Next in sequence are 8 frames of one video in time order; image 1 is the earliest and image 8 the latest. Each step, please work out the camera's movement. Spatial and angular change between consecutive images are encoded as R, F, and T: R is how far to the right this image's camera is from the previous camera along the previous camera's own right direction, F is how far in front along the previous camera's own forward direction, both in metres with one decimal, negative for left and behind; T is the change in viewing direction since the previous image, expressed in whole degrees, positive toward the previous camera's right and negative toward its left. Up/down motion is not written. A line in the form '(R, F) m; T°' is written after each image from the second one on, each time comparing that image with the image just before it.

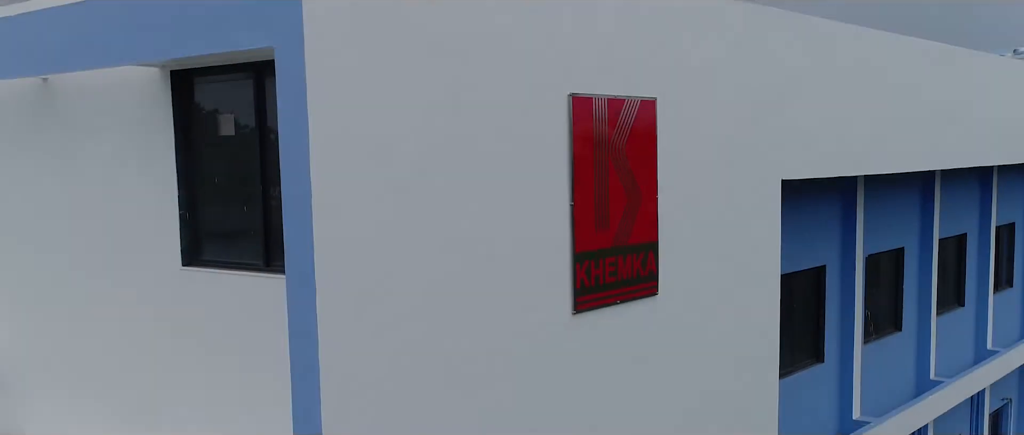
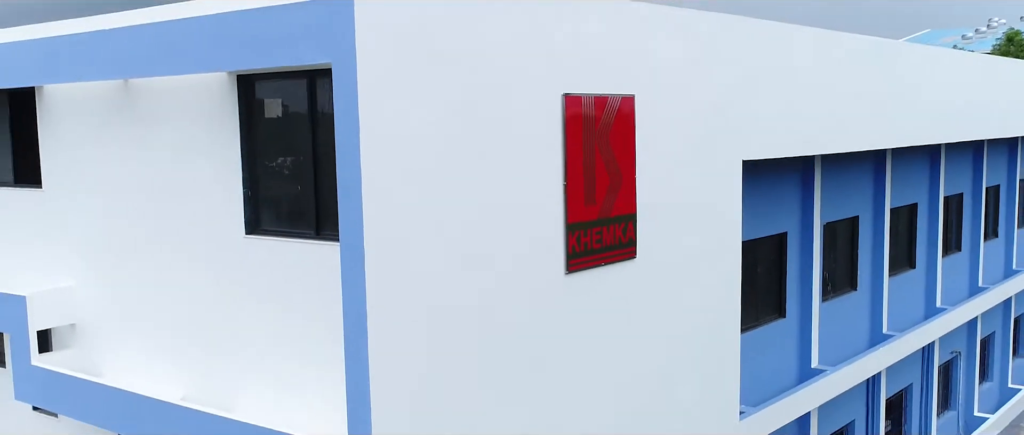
(-0.1, -1.1) m; 0°
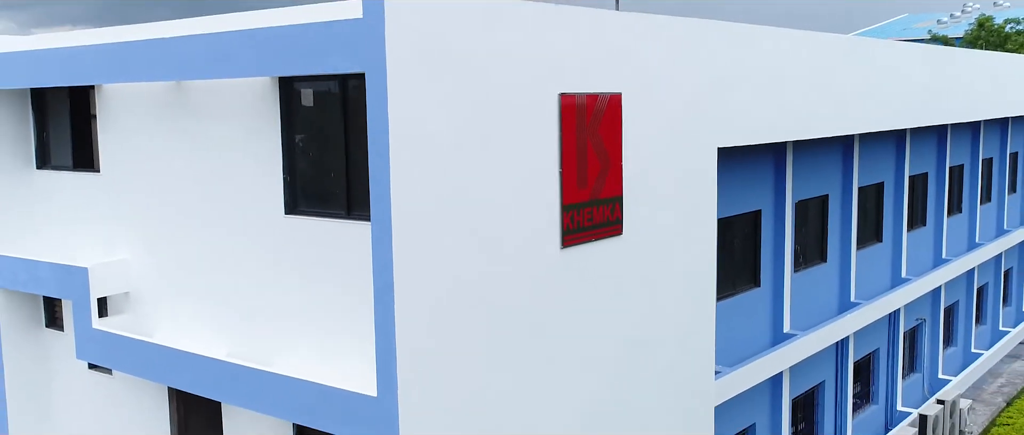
(0.0, -1.0) m; 0°
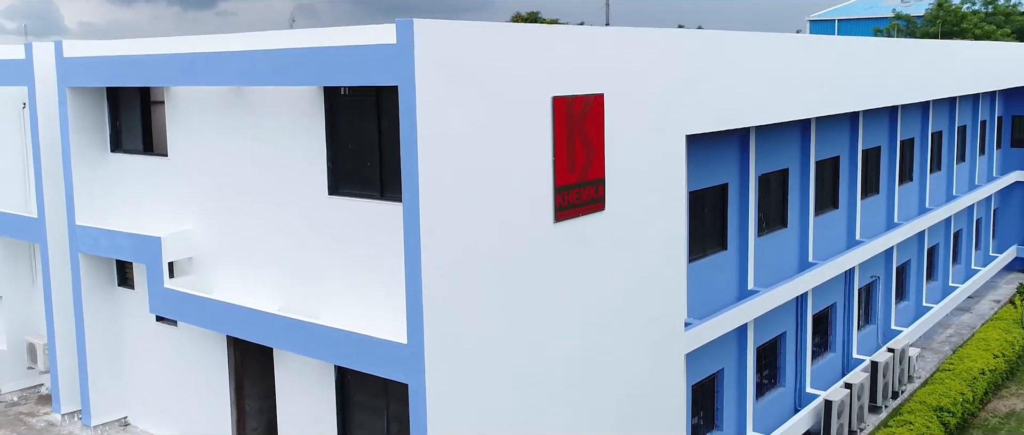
(0.0, -1.7) m; 0°
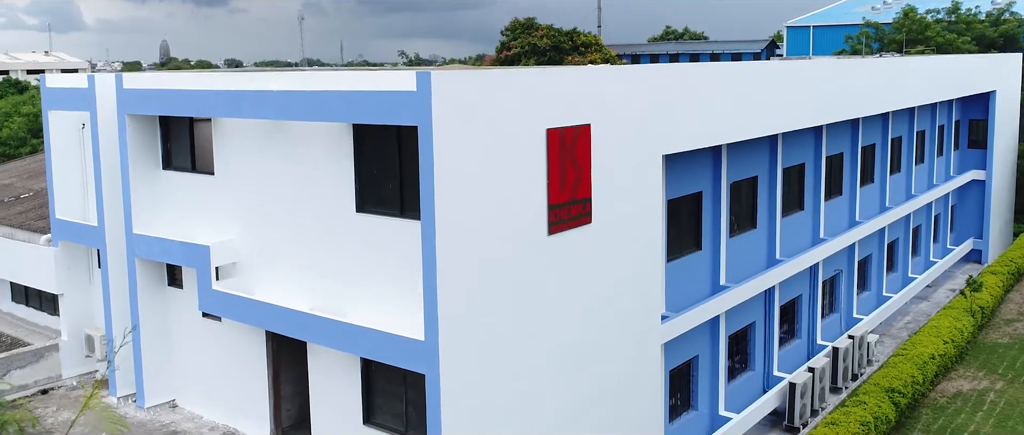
(0.0, -1.6) m; 0°
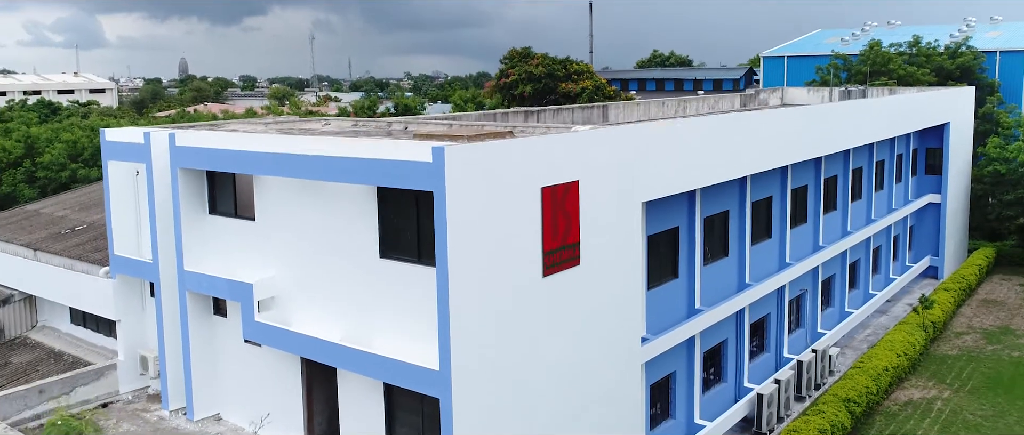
(0.0, -1.9) m; 0°
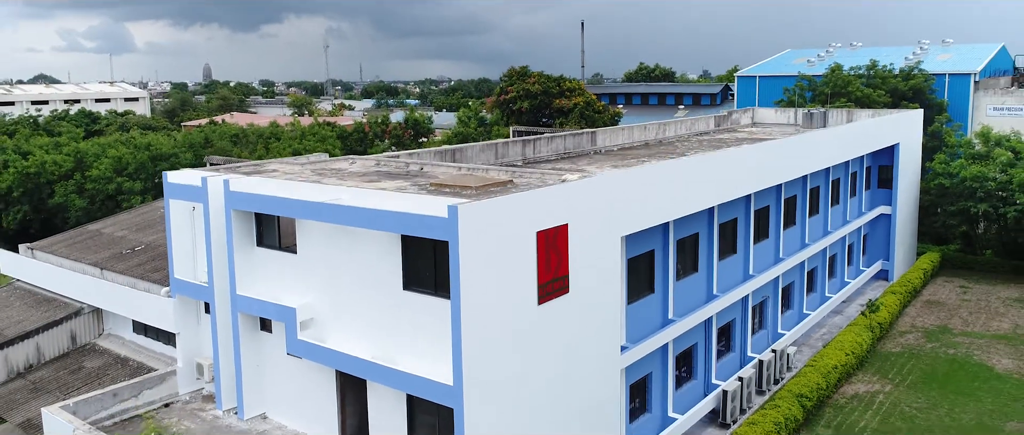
(0.0, -2.6) m; 0°
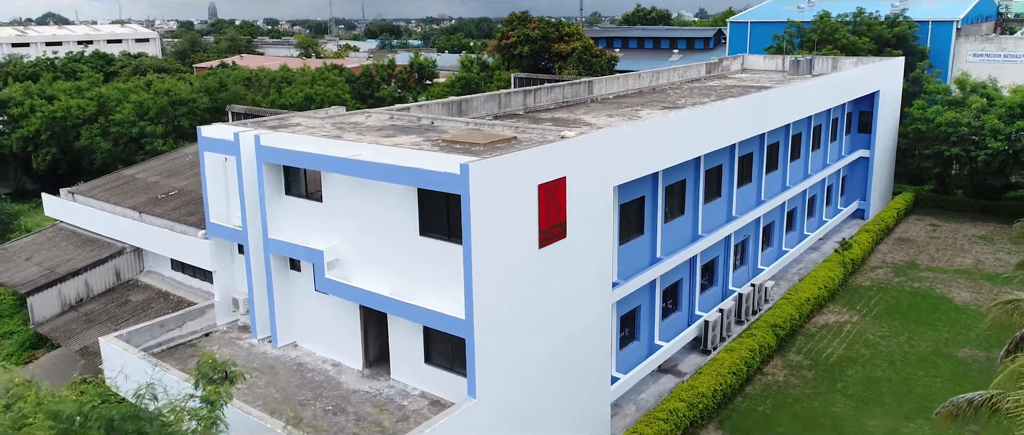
(-0.3, -1.8) m; +1°
